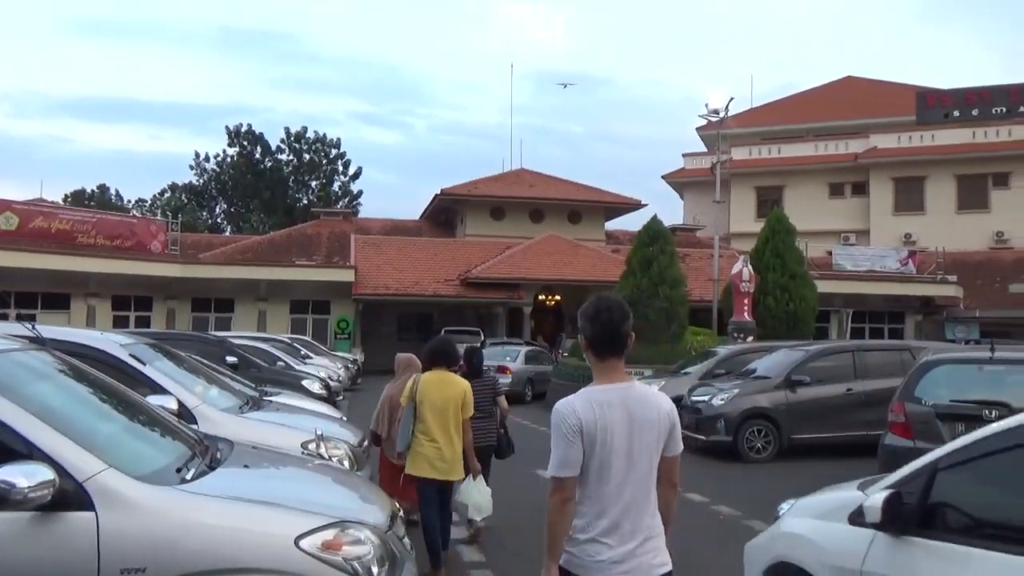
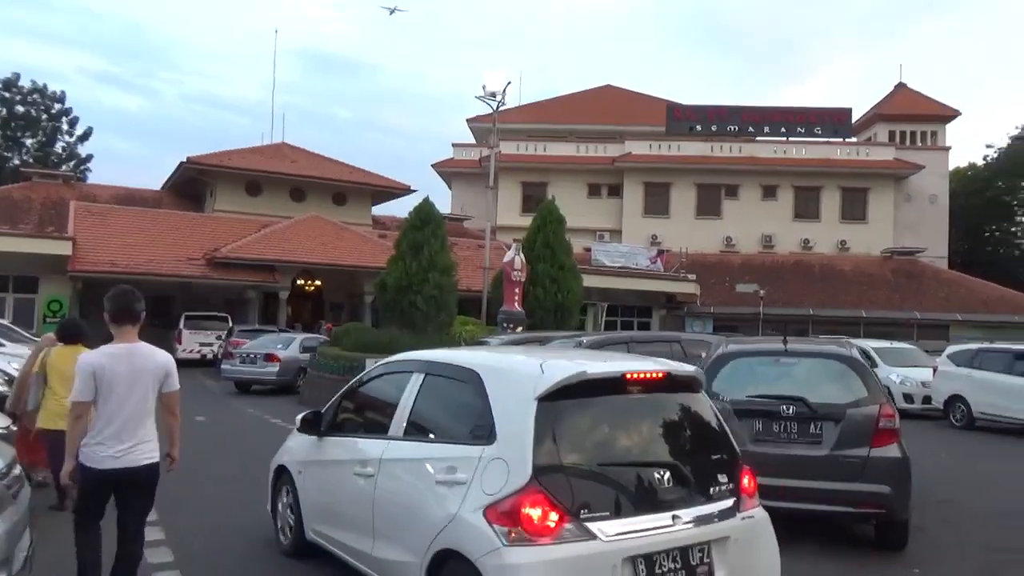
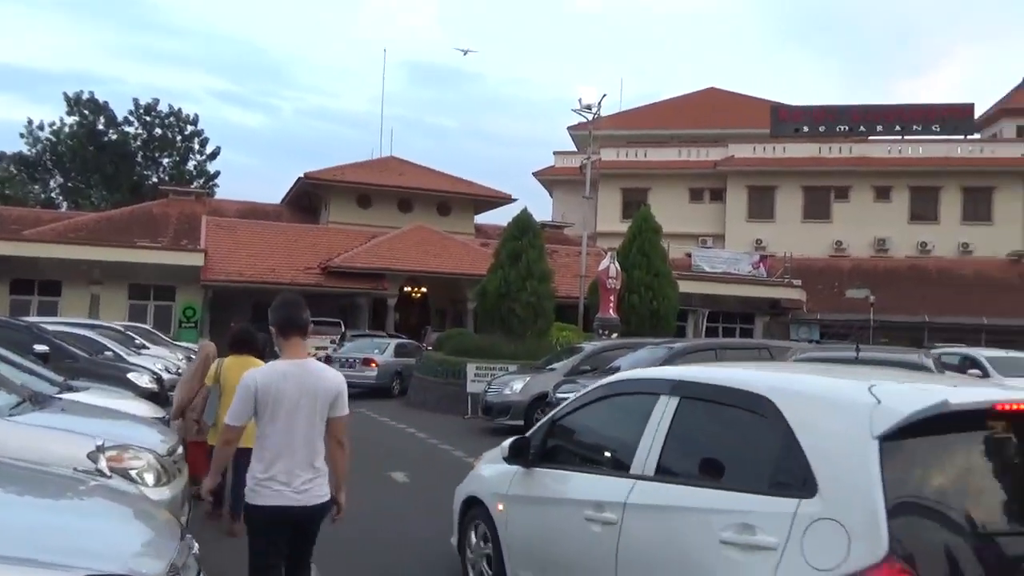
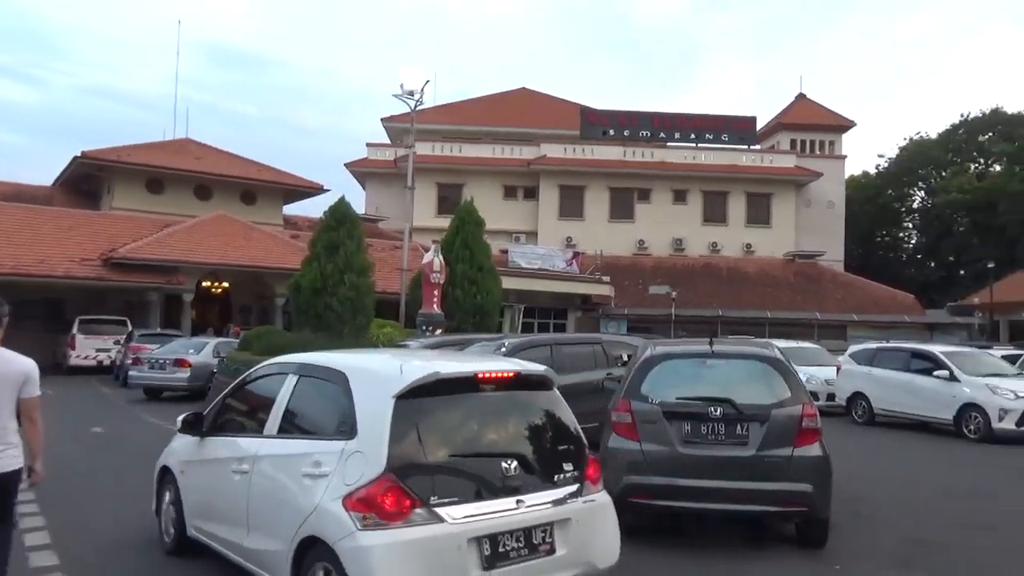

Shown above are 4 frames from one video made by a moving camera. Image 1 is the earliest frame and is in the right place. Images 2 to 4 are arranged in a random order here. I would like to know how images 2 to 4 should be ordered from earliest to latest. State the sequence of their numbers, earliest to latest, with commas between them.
3, 2, 4
